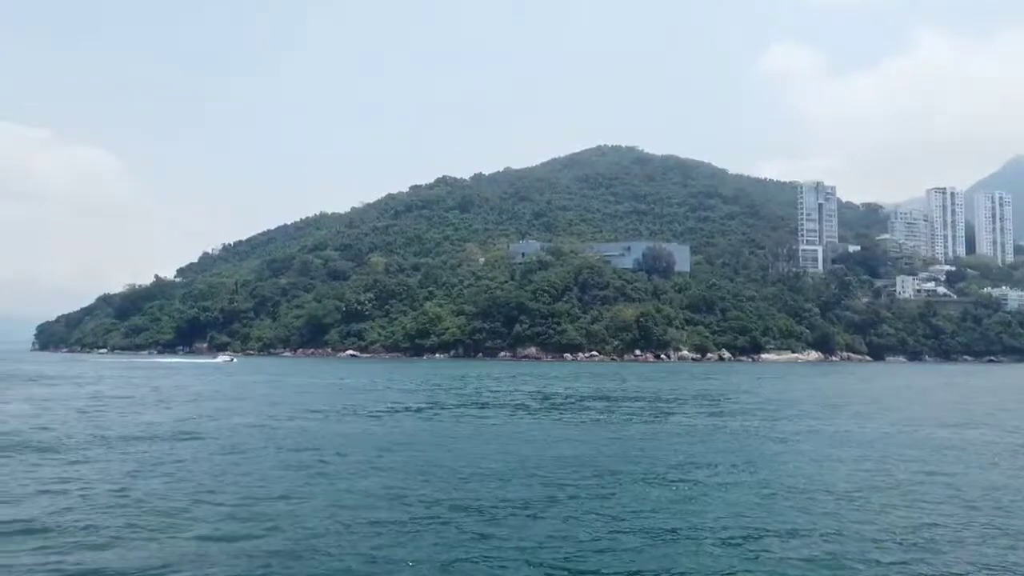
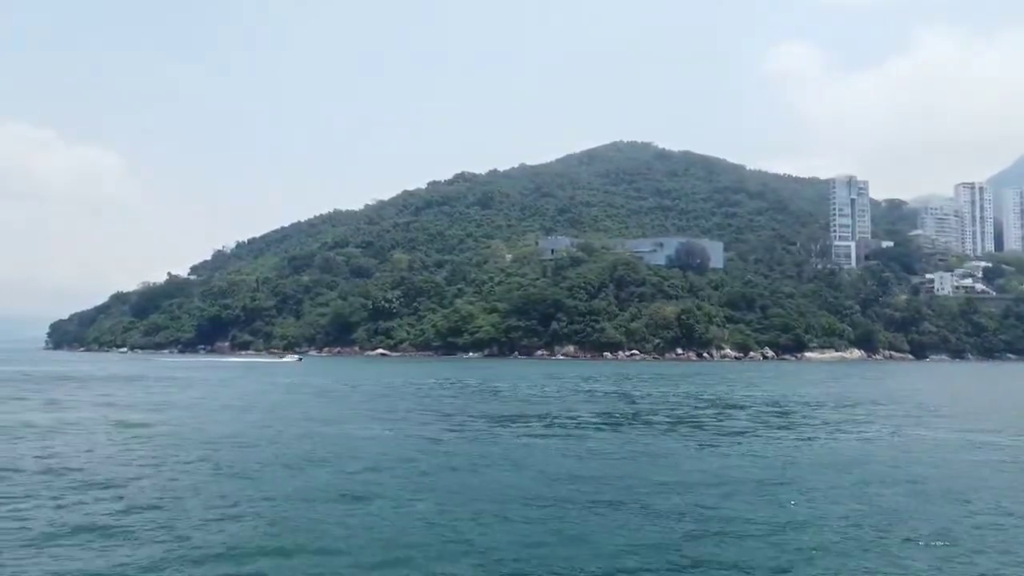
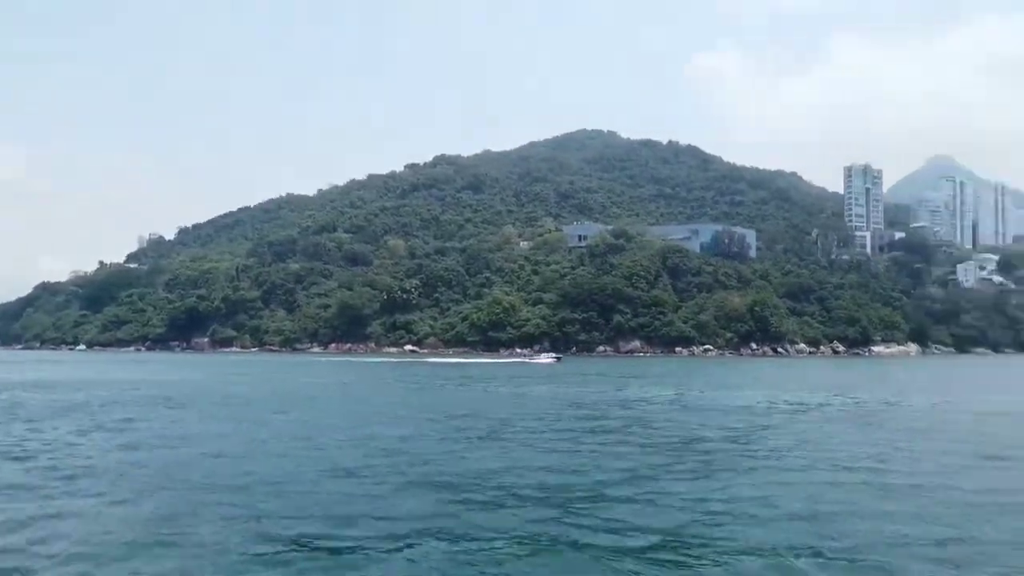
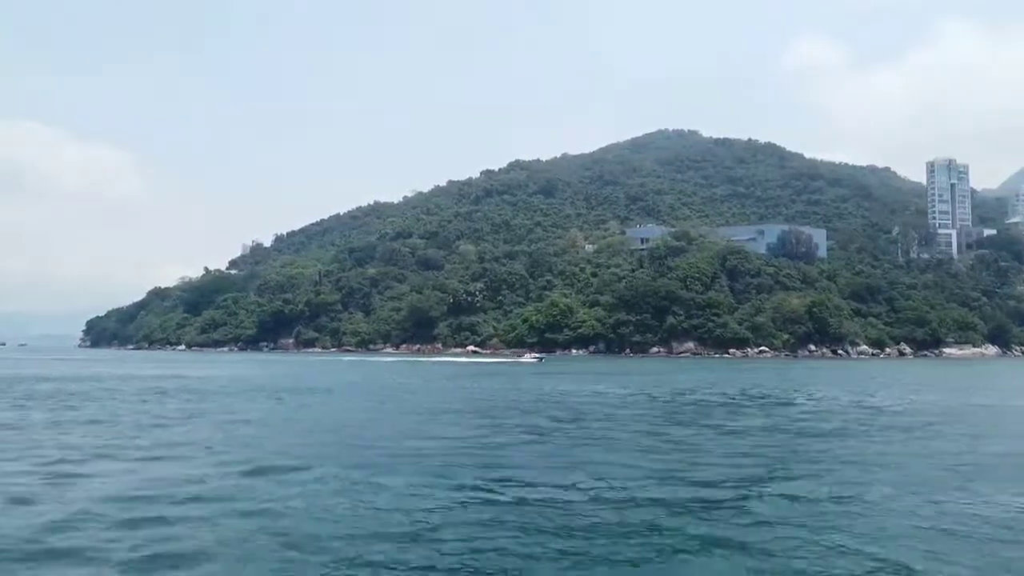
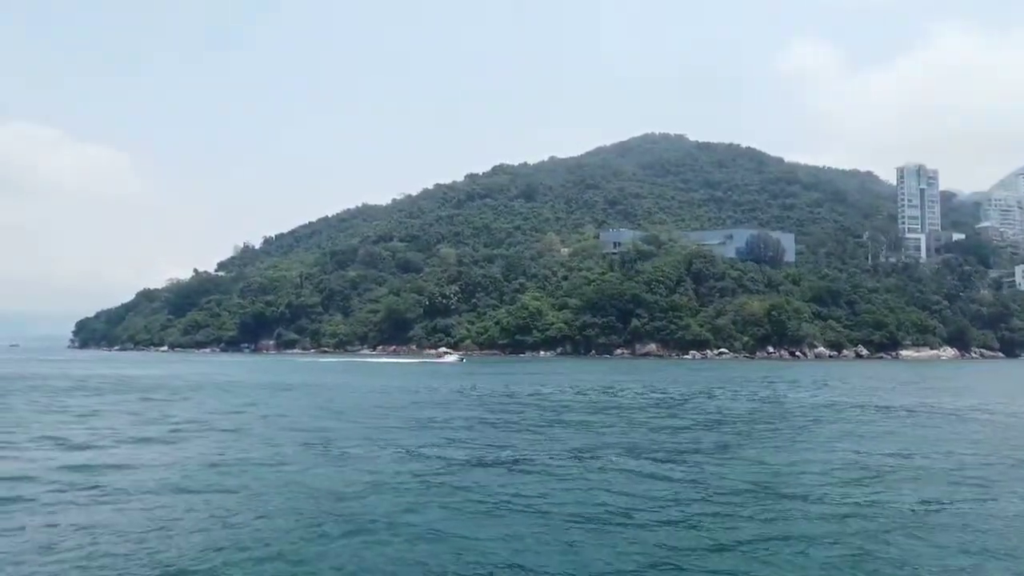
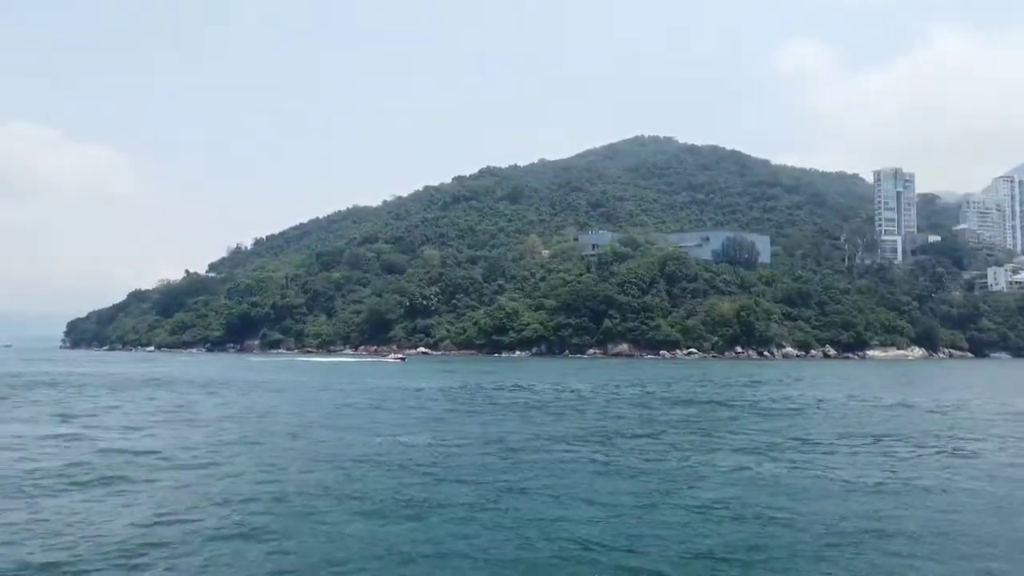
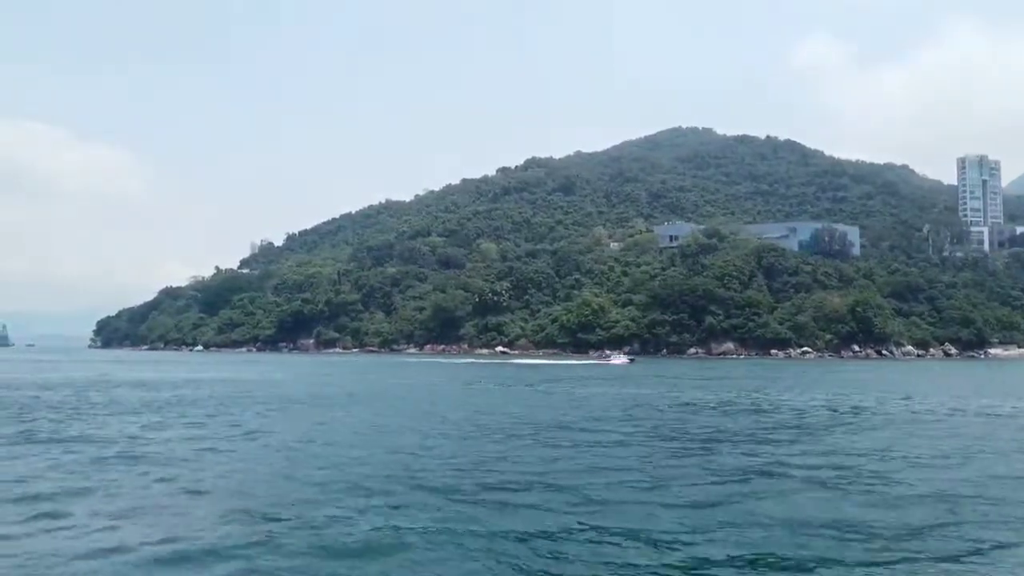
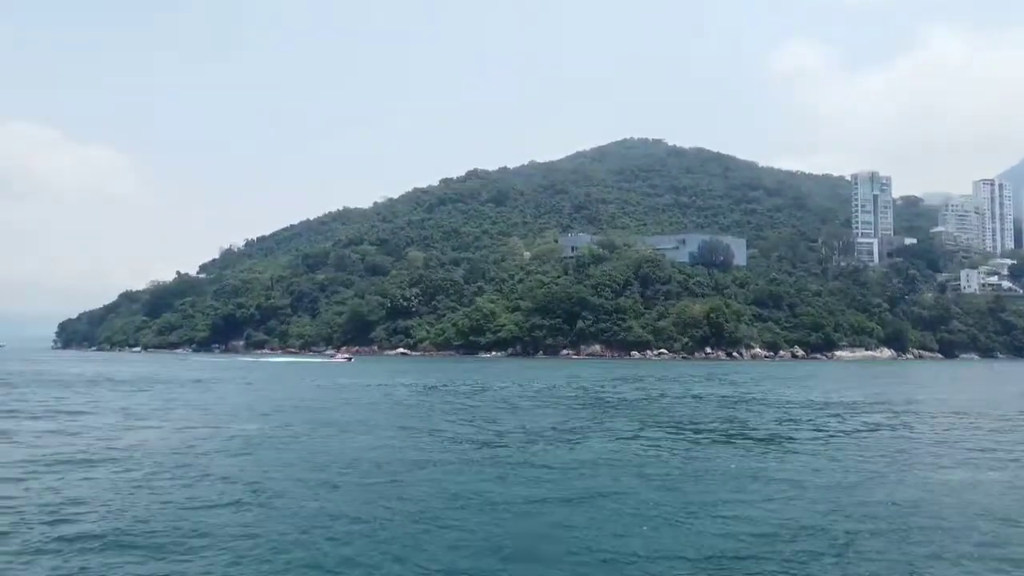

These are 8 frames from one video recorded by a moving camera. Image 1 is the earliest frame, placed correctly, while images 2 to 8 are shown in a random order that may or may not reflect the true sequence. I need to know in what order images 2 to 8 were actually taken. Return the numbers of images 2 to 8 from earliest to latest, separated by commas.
2, 8, 6, 5, 4, 7, 3
